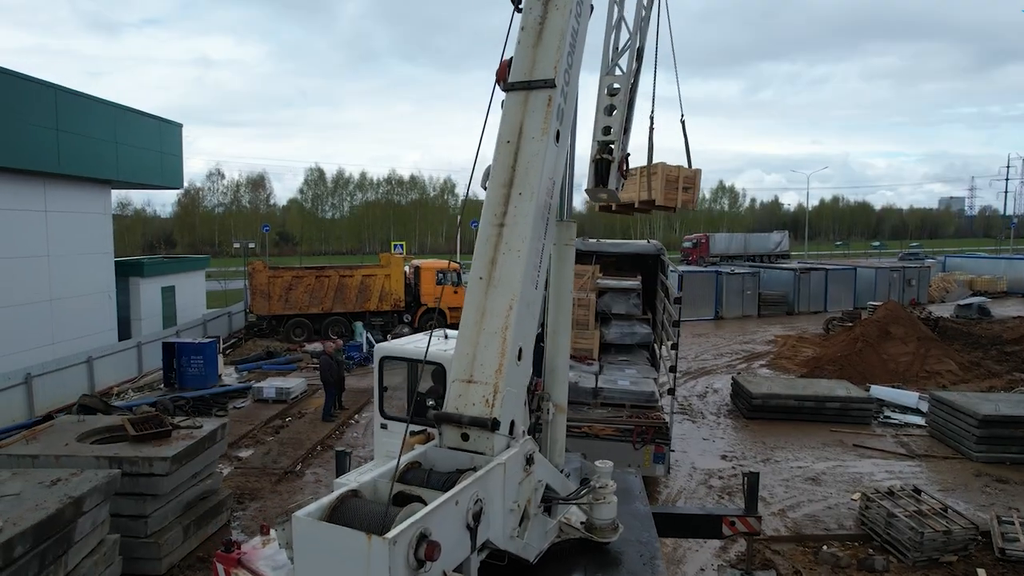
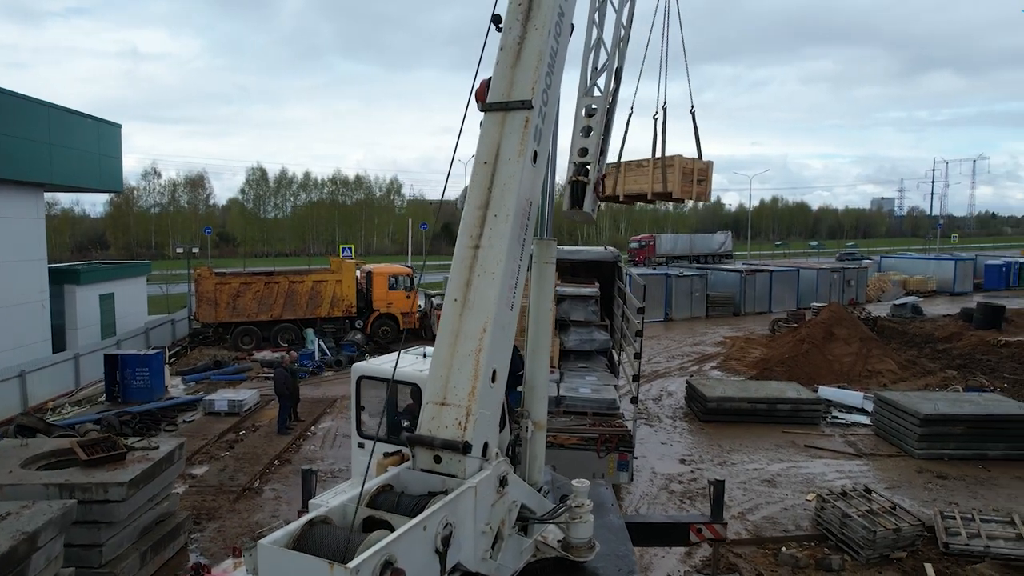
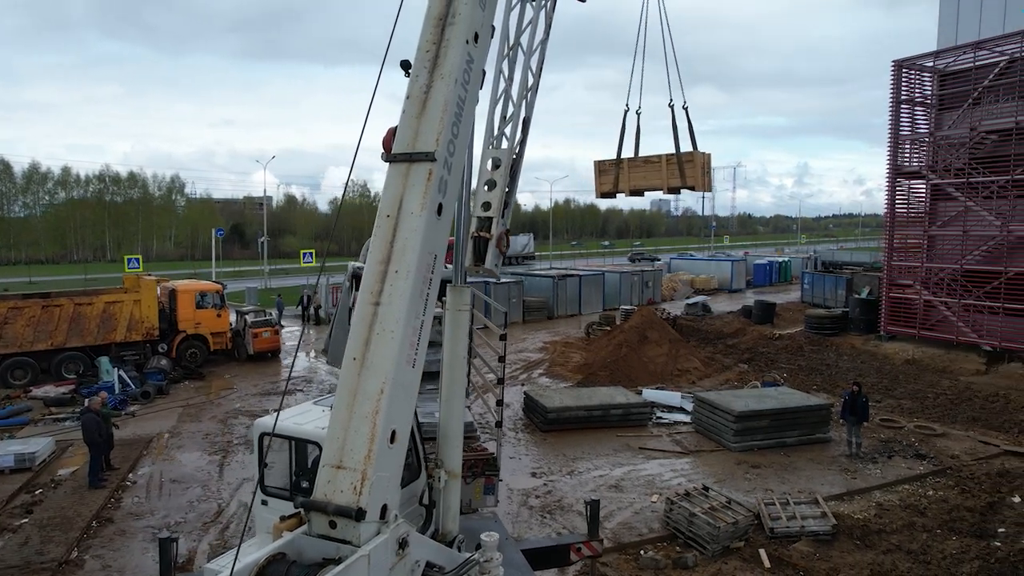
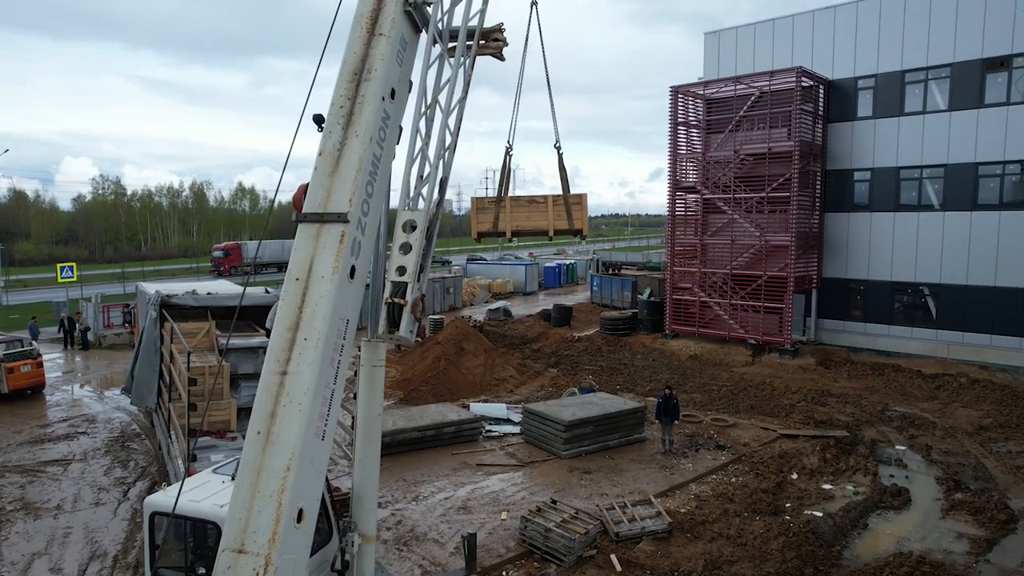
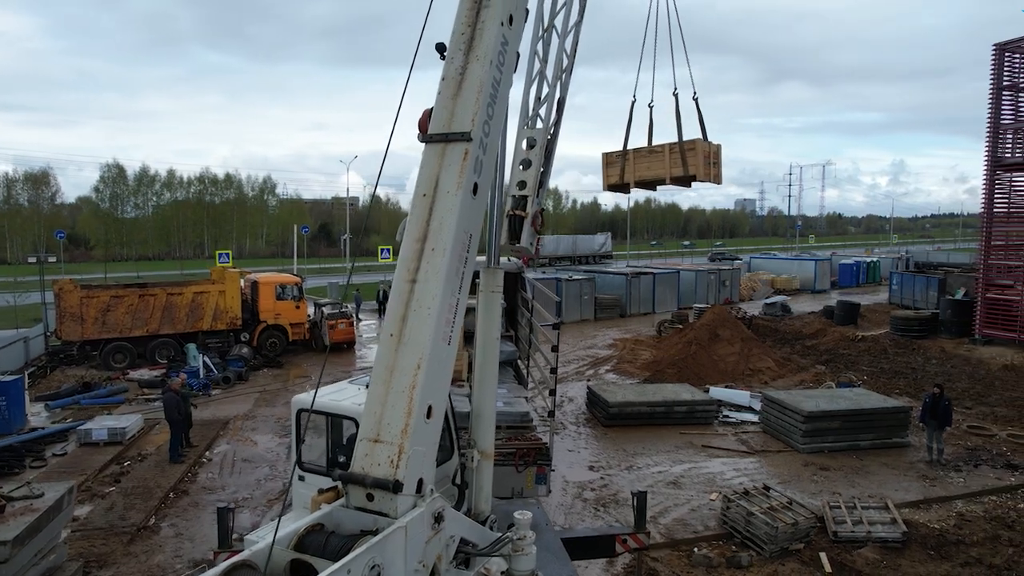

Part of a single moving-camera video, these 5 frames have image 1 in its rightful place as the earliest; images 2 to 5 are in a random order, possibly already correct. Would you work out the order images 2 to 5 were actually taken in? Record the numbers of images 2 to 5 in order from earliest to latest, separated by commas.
2, 5, 3, 4
